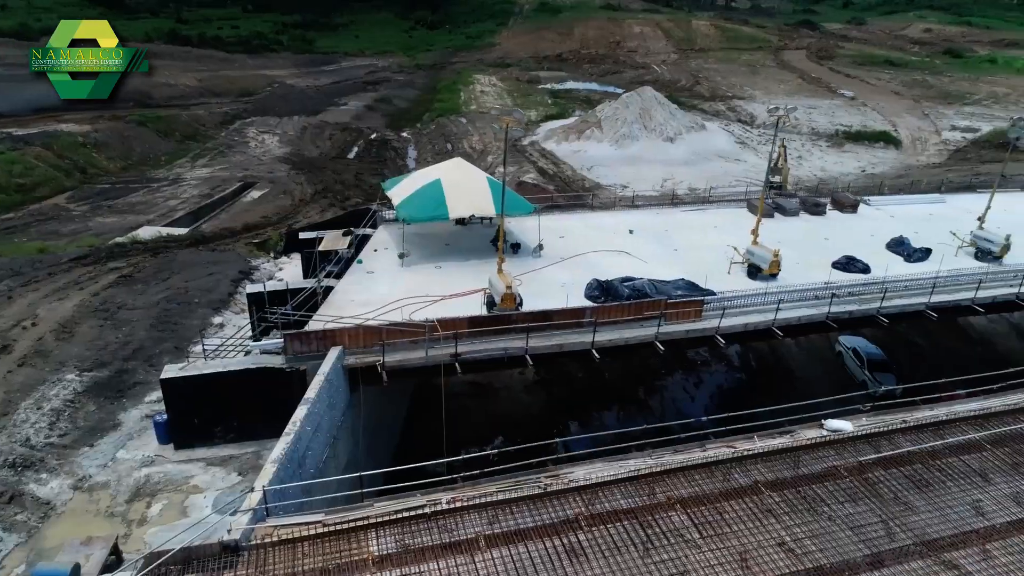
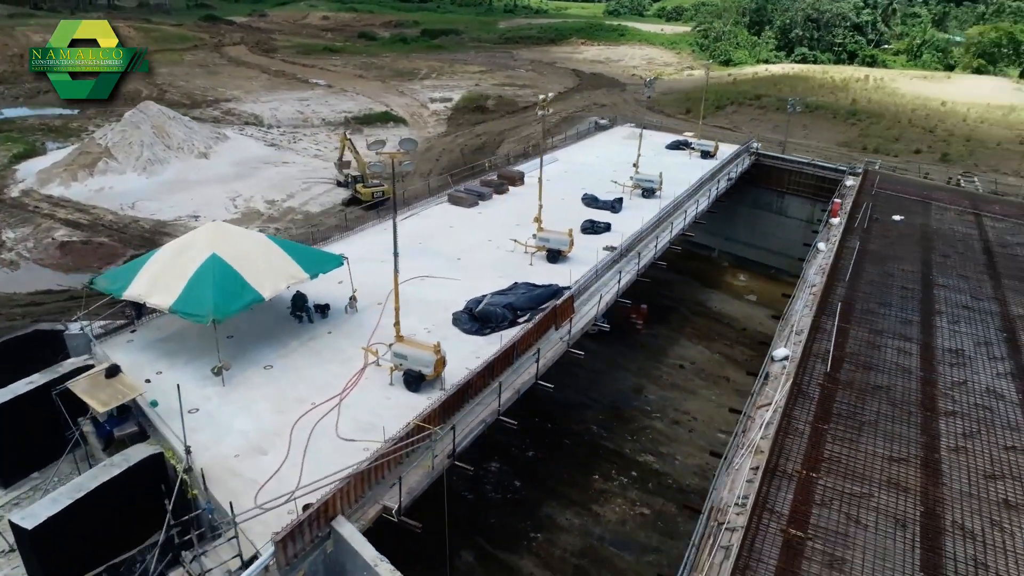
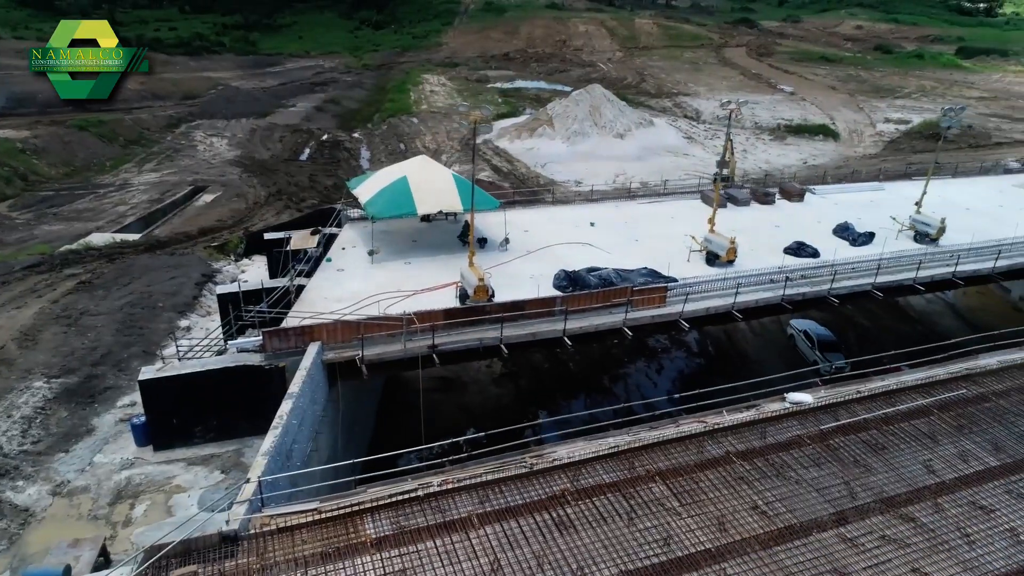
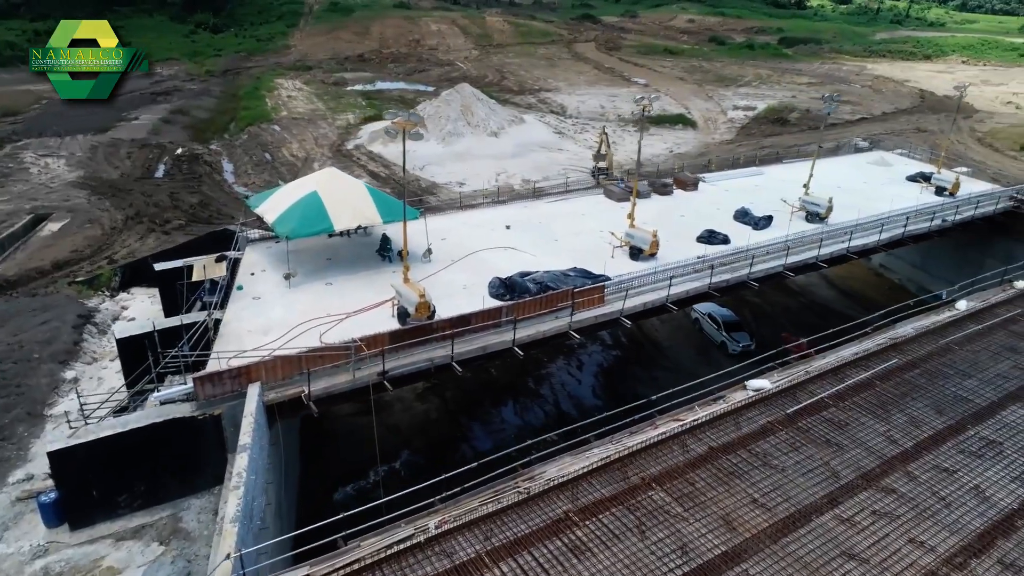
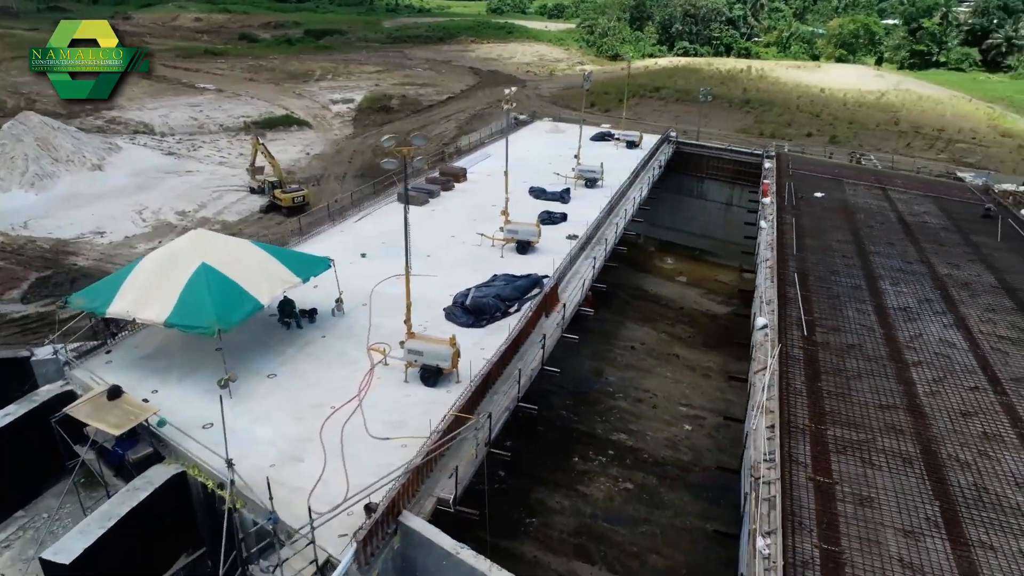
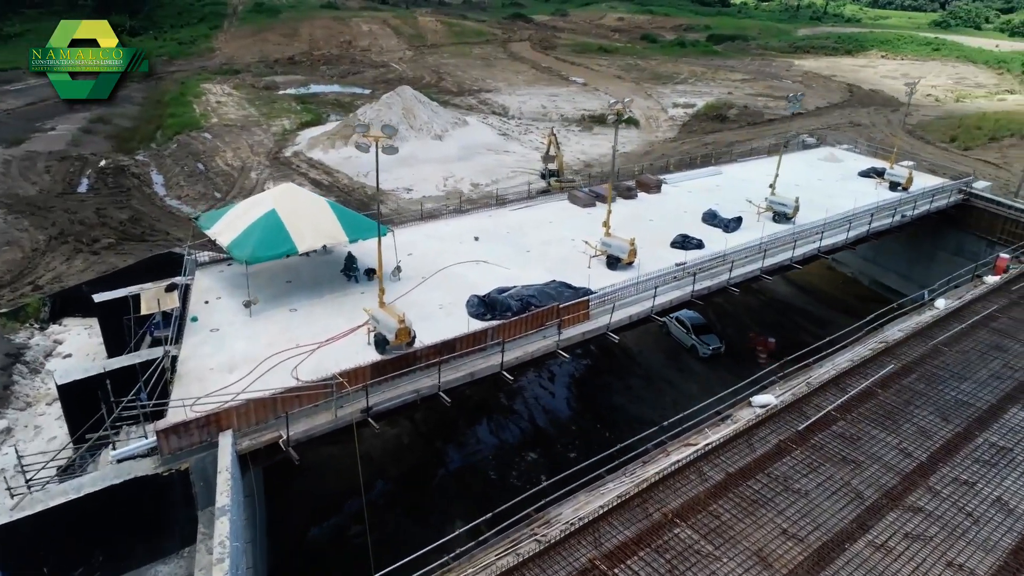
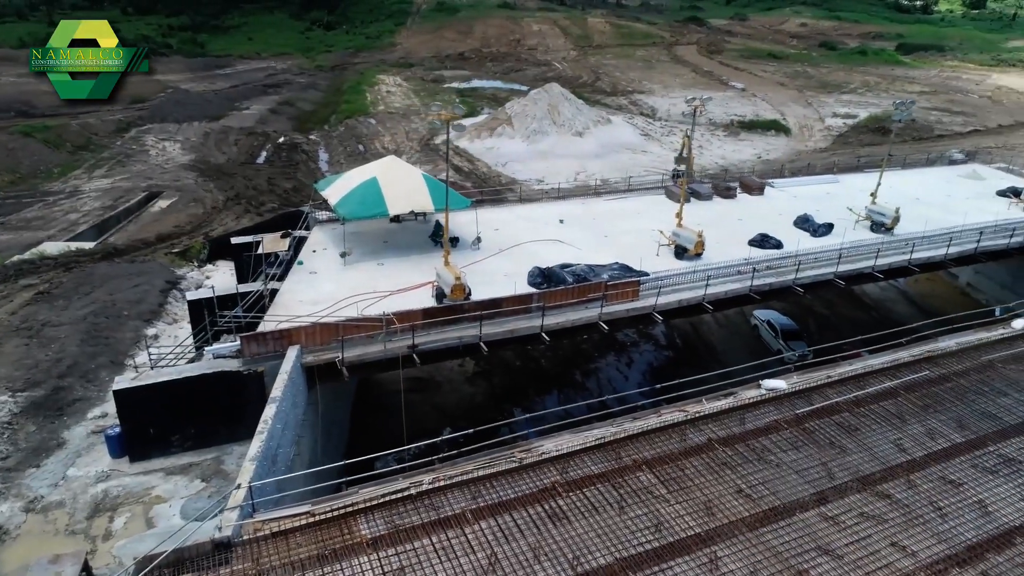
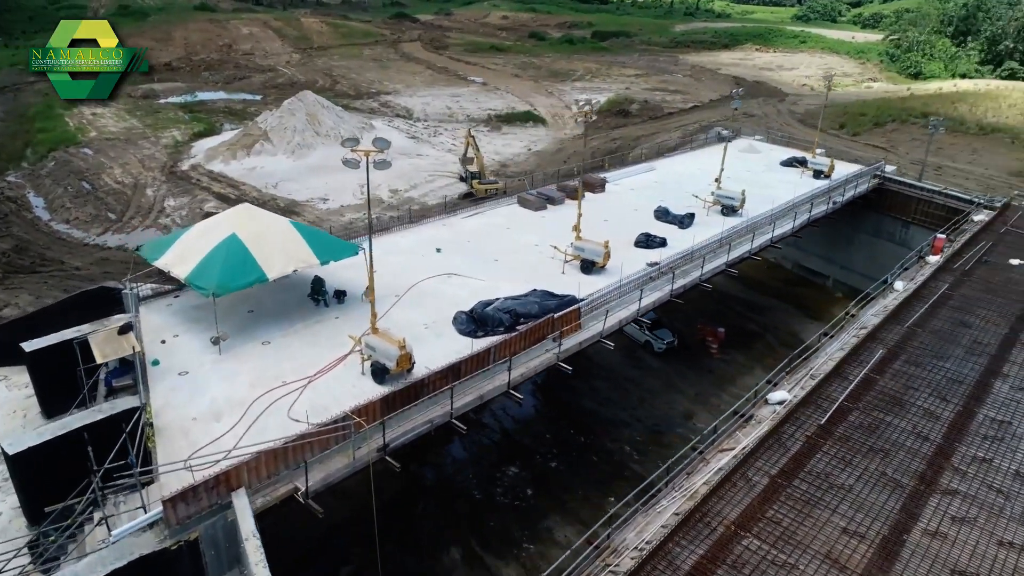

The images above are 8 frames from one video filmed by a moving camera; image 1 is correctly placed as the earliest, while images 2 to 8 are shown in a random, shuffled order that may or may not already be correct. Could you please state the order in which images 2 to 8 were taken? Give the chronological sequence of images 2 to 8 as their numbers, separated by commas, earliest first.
3, 7, 4, 6, 8, 2, 5
